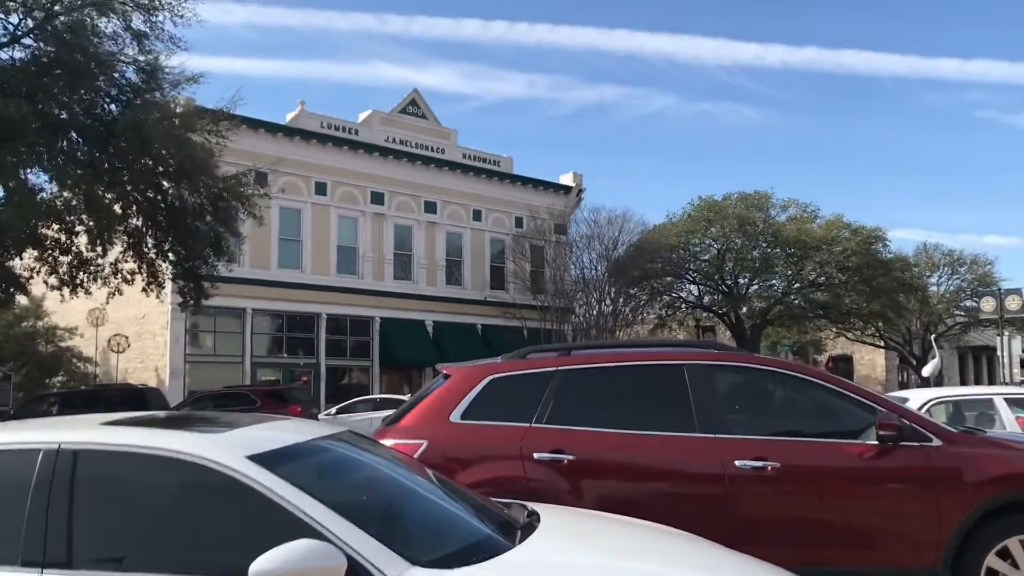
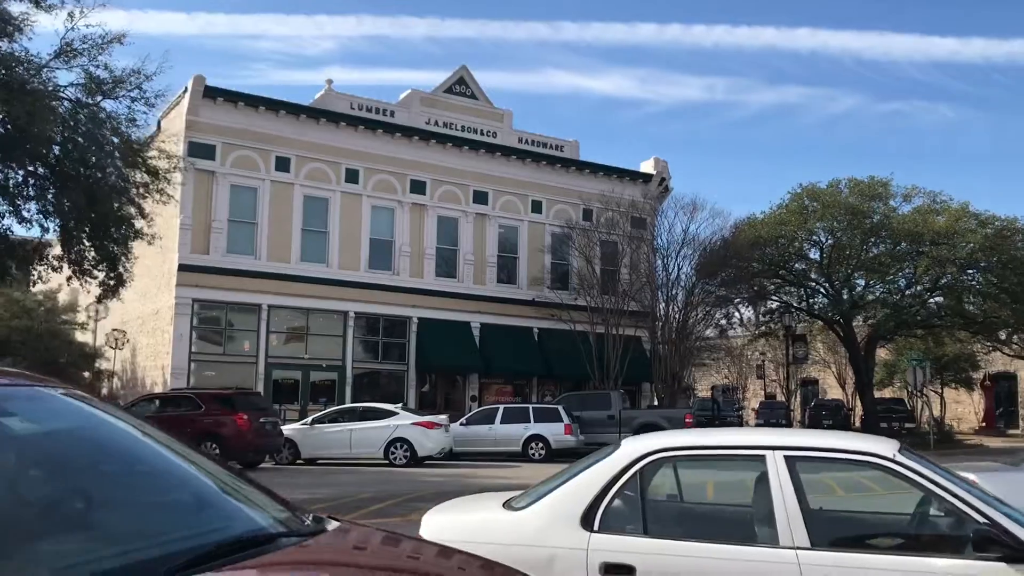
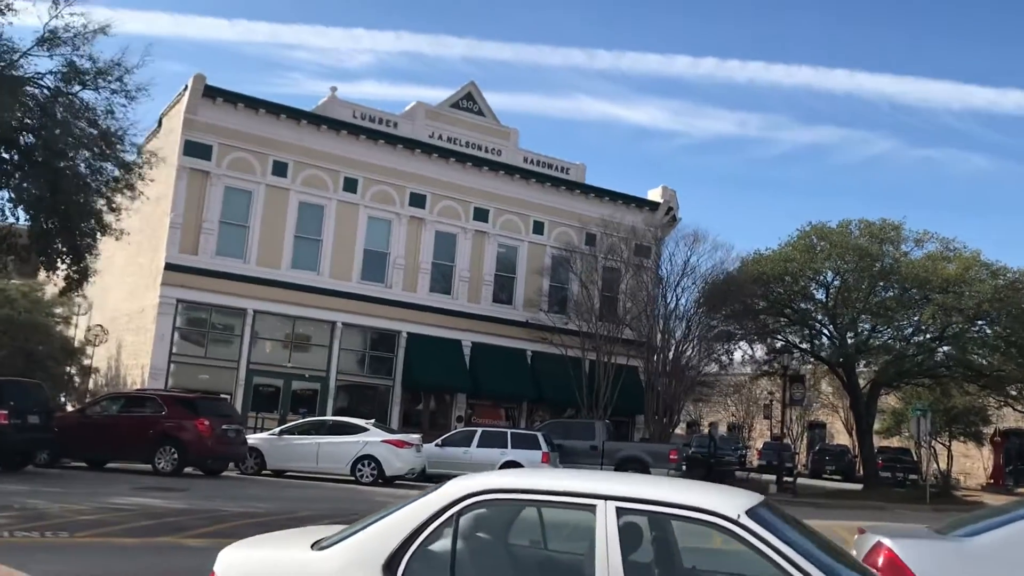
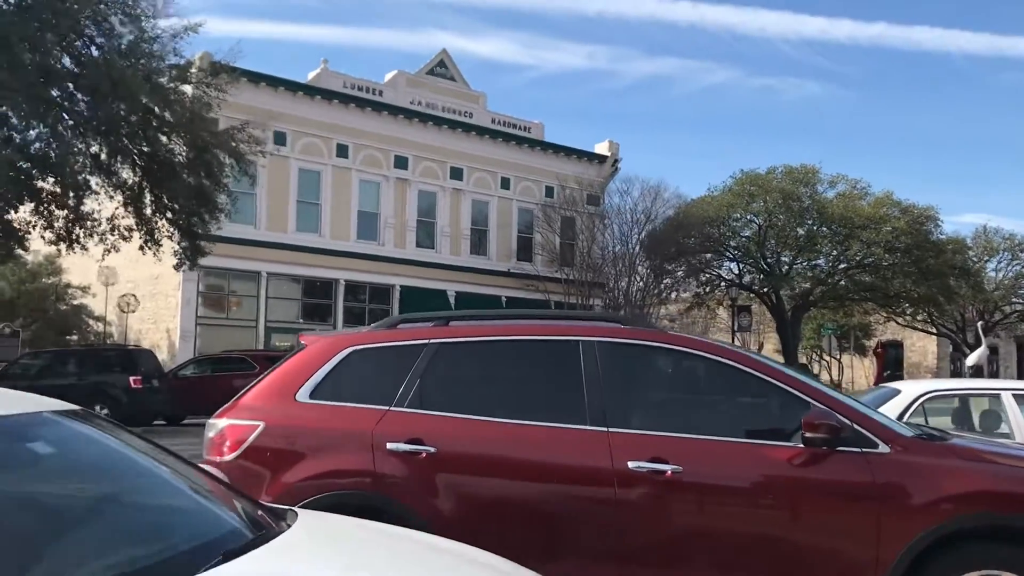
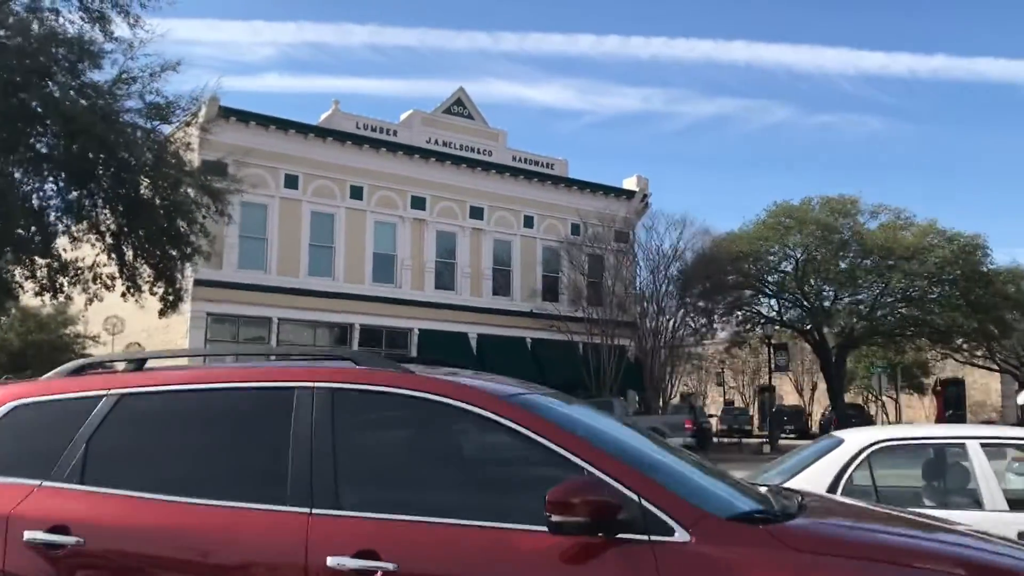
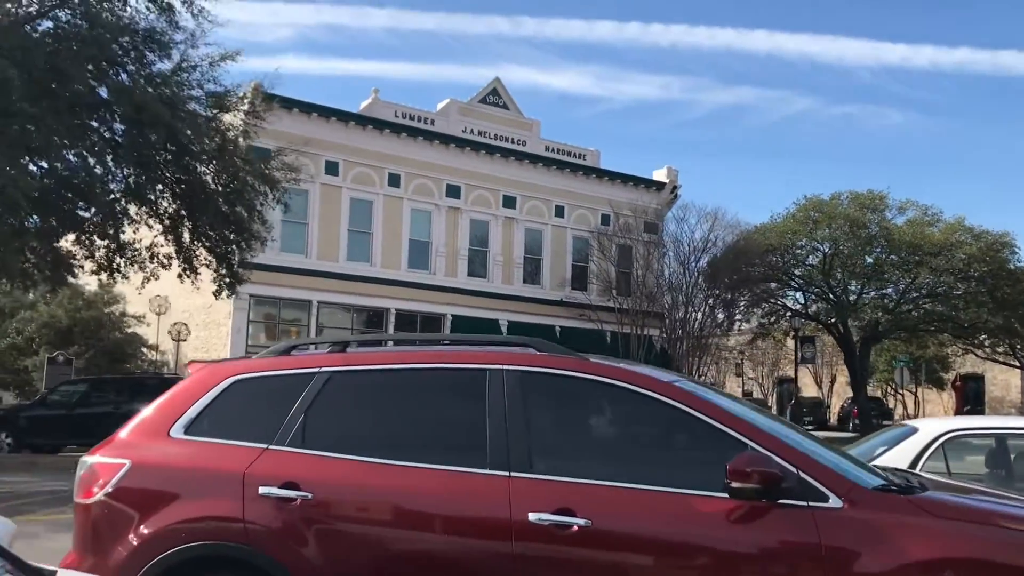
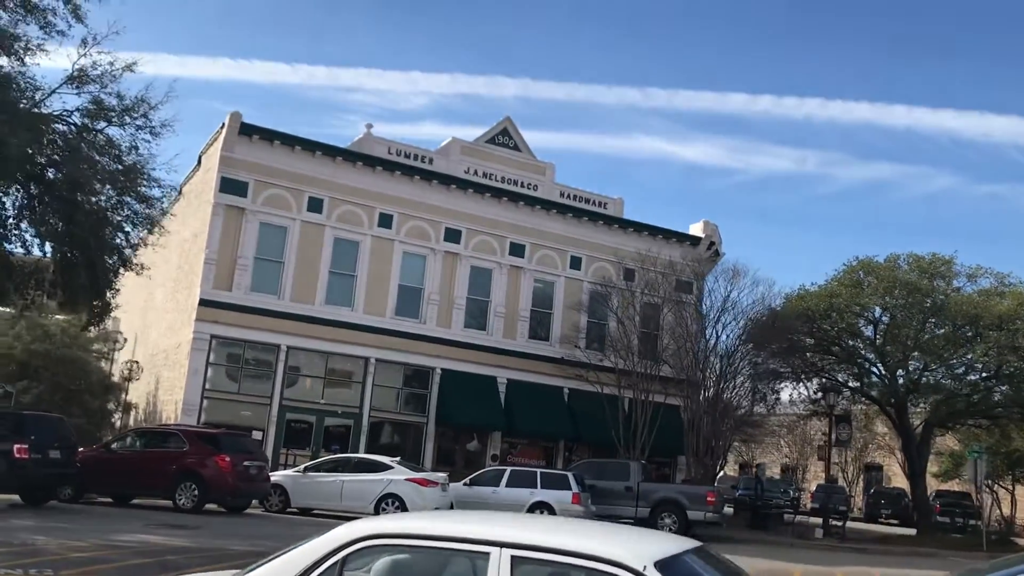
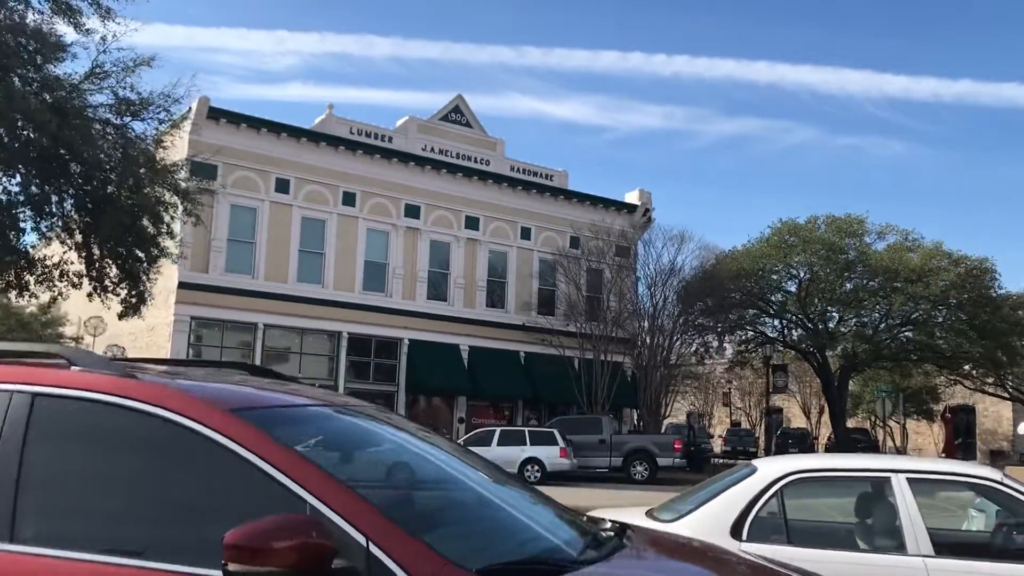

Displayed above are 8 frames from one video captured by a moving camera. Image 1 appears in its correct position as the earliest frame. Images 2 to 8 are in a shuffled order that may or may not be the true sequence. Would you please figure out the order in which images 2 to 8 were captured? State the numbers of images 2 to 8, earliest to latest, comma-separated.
4, 6, 5, 8, 2, 3, 7
